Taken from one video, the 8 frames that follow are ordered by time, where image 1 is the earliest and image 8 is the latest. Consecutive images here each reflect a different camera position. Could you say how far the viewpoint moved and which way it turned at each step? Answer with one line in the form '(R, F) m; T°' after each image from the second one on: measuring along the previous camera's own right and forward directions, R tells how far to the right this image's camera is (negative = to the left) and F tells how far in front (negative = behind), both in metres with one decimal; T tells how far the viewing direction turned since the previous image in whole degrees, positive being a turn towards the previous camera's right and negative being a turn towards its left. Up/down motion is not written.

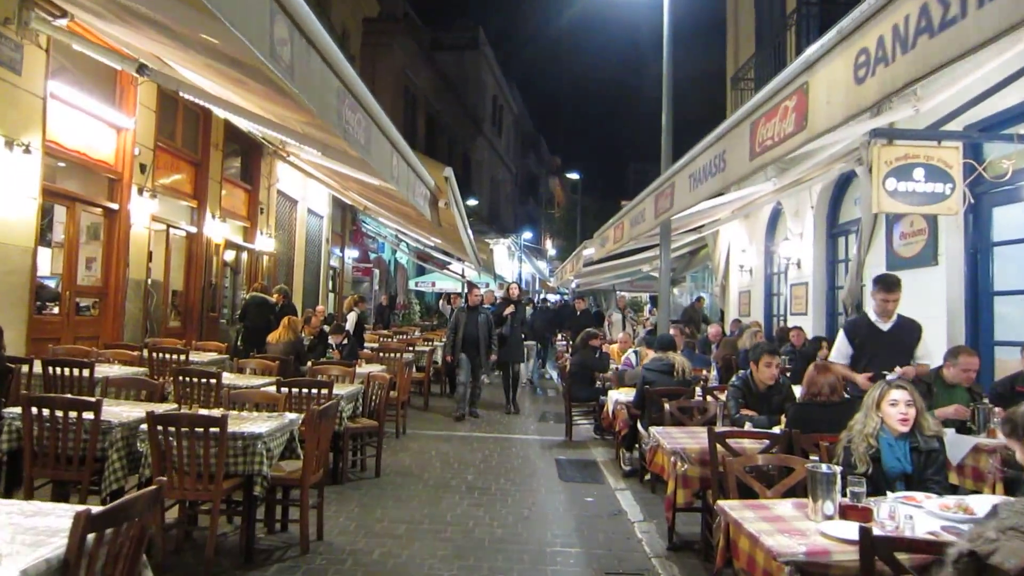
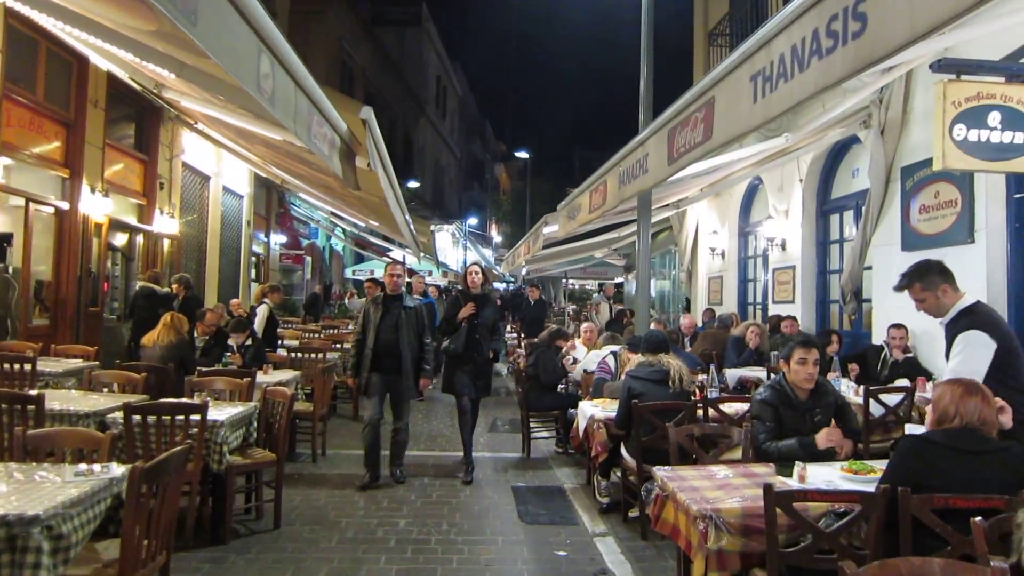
(0.0, +1.8) m; +4°
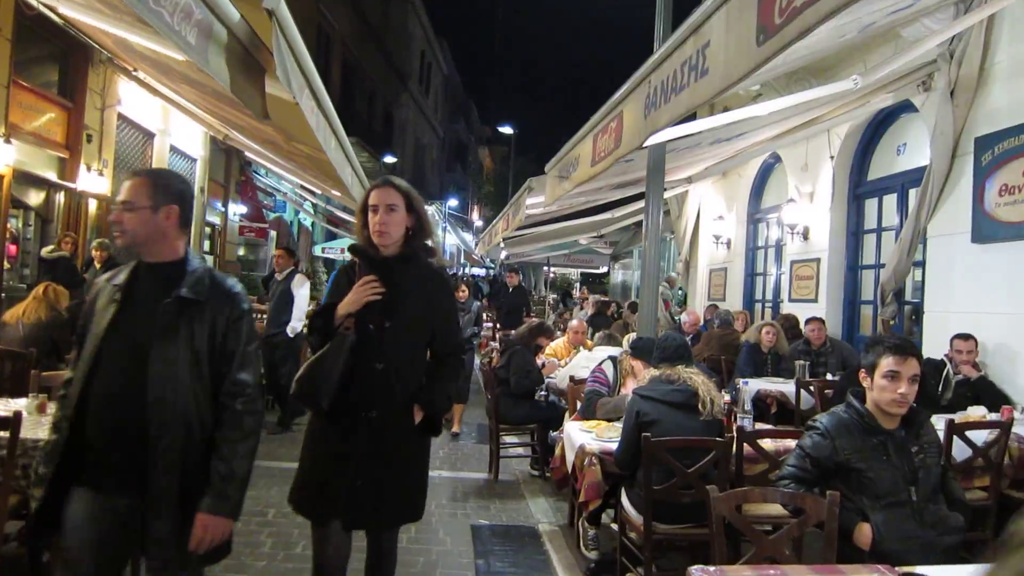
(+0.1, +1.6) m; +2°
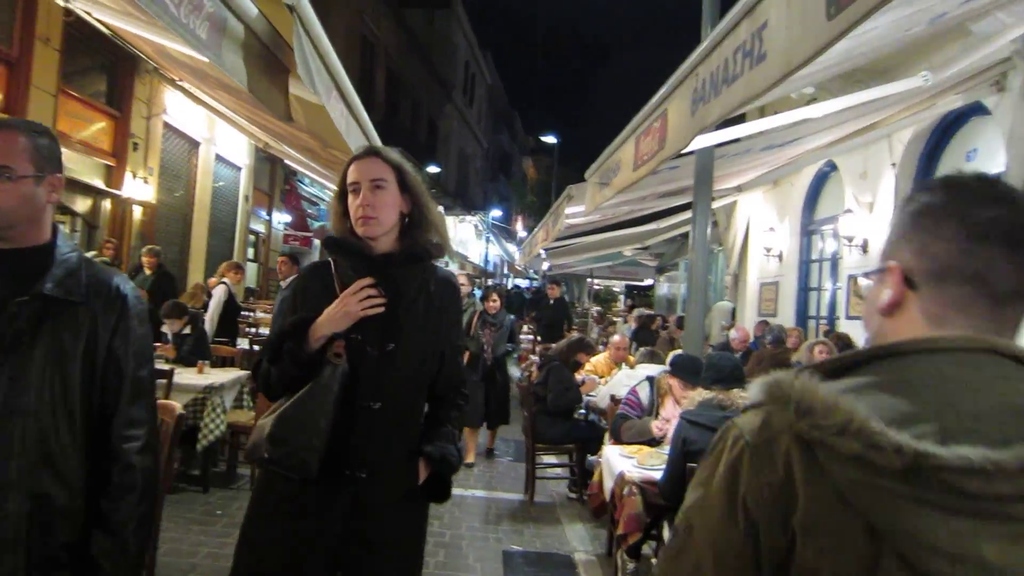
(0.0, +0.3) m; -3°
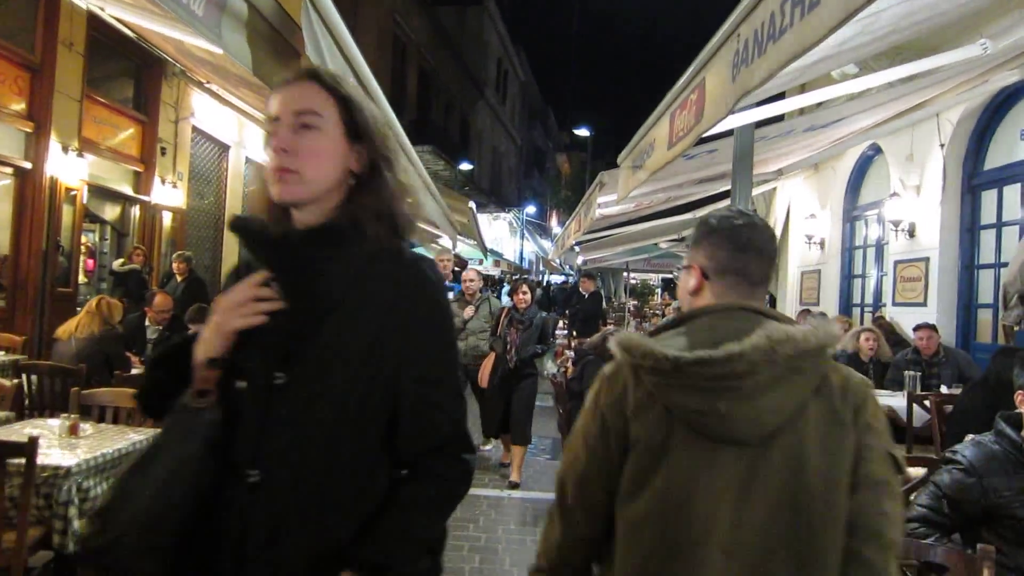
(0.0, +0.2) m; -3°
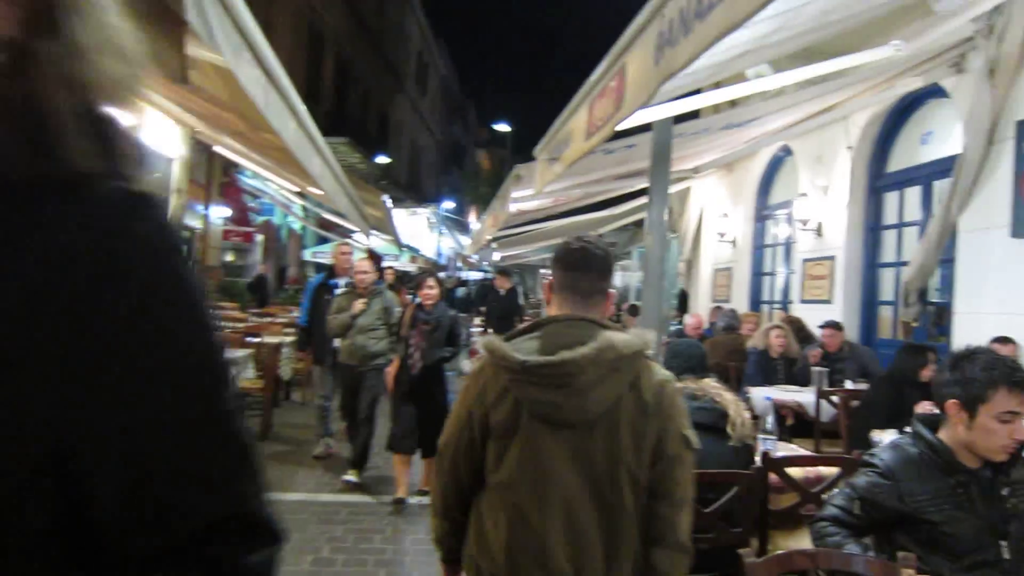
(0.0, +0.2) m; +6°
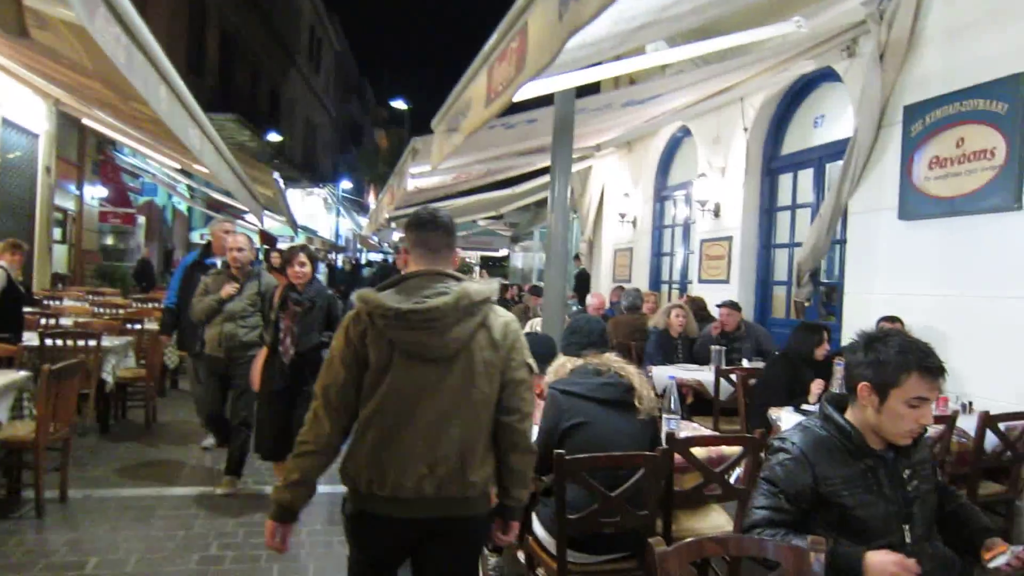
(0.0, +0.2) m; +7°
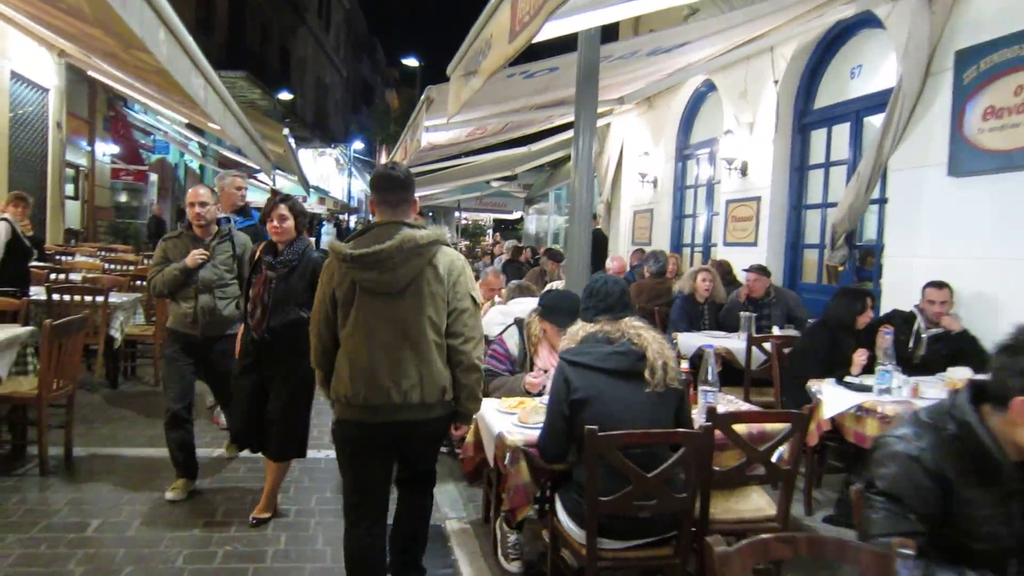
(-0.1, +0.3) m; -1°
